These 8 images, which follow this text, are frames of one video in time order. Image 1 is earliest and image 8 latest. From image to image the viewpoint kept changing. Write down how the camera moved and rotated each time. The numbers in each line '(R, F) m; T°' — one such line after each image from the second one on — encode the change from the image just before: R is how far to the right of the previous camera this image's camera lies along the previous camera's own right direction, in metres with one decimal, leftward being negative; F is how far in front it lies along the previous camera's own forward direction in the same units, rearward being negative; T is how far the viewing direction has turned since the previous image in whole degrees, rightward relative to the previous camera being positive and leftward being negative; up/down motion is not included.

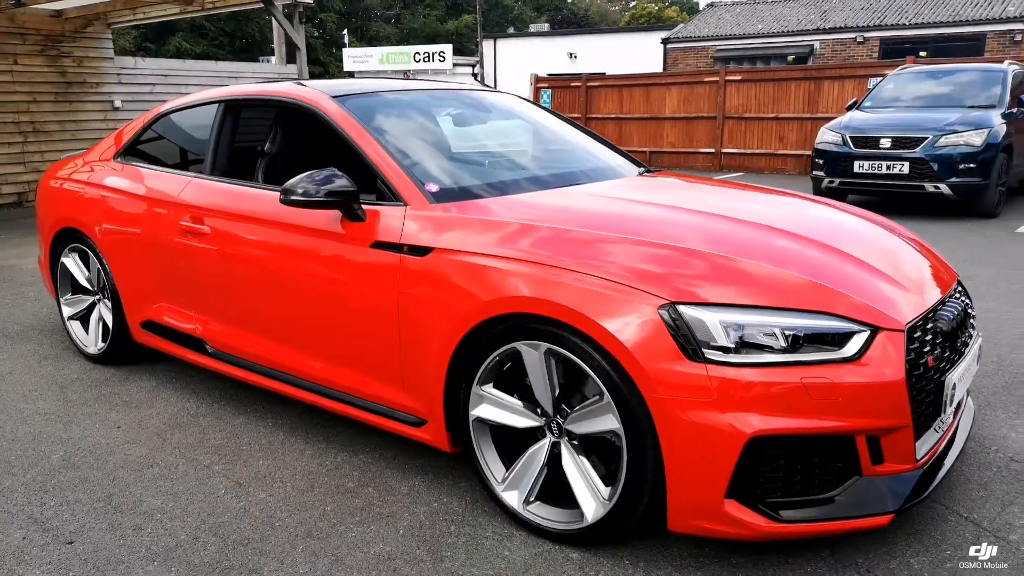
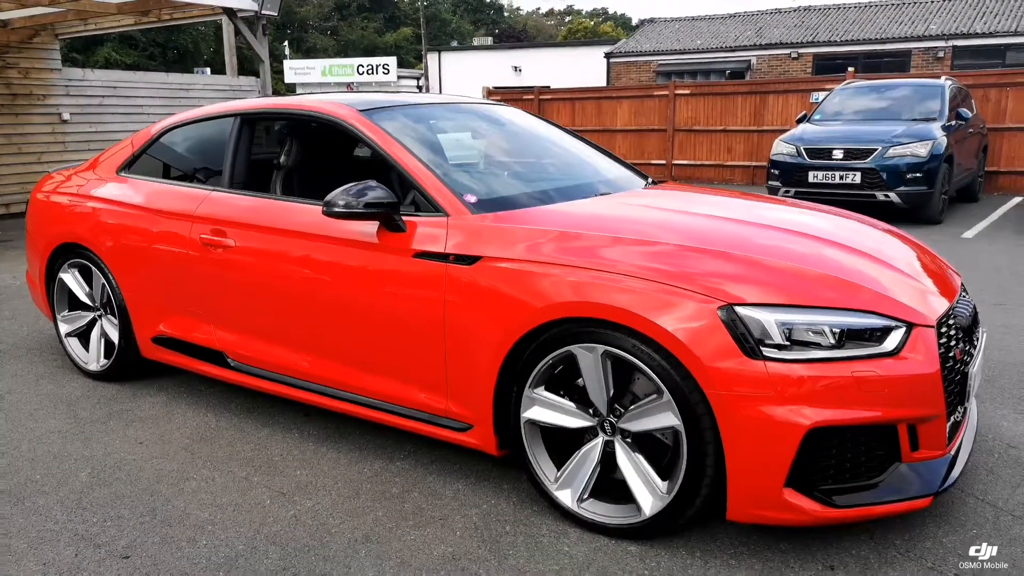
(-0.4, -0.1) m; +4°
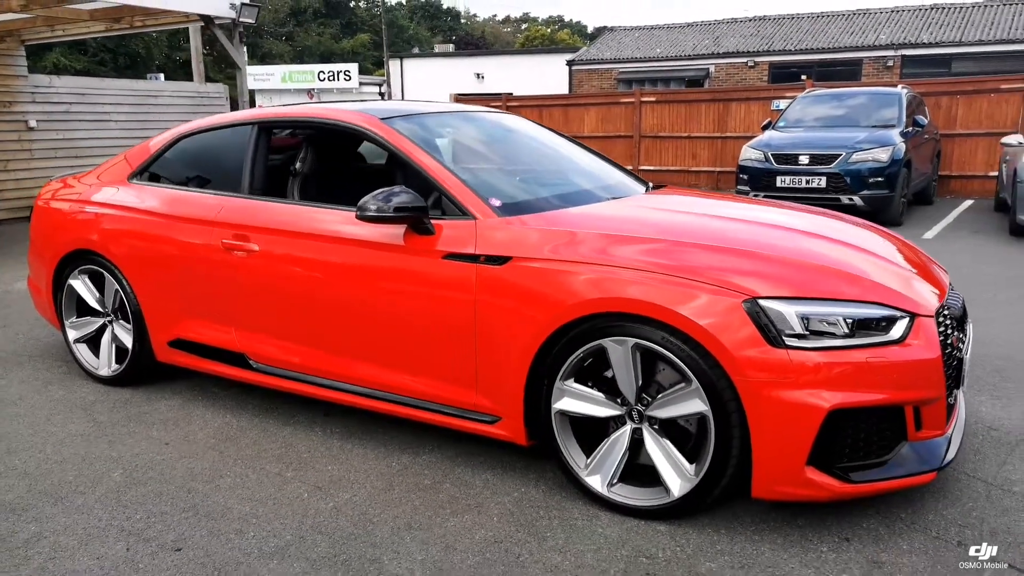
(-0.3, -0.1) m; +3°
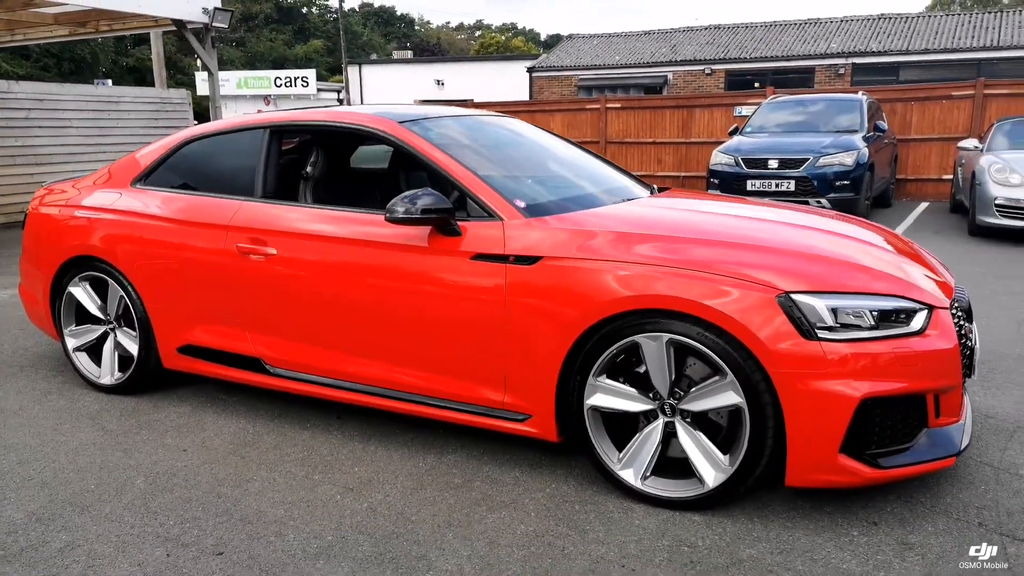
(-0.3, 0.0) m; +3°
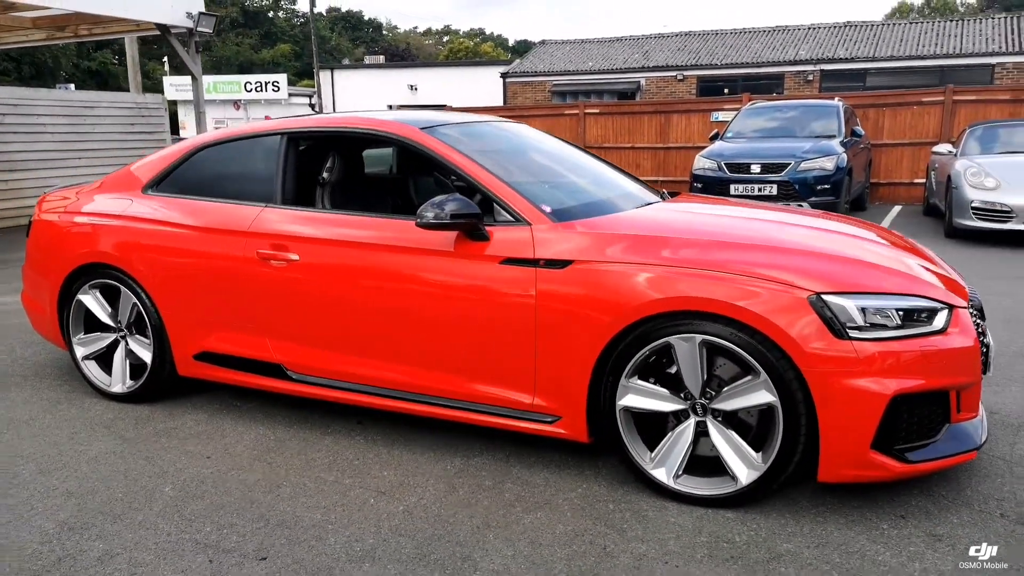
(-0.2, 0.0) m; +2°
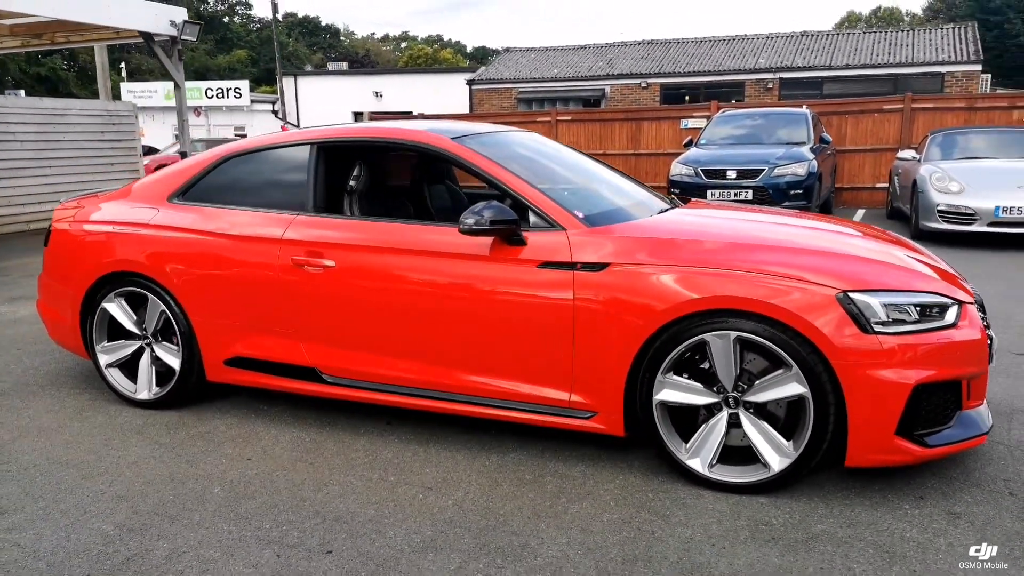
(-0.3, -0.1) m; +3°
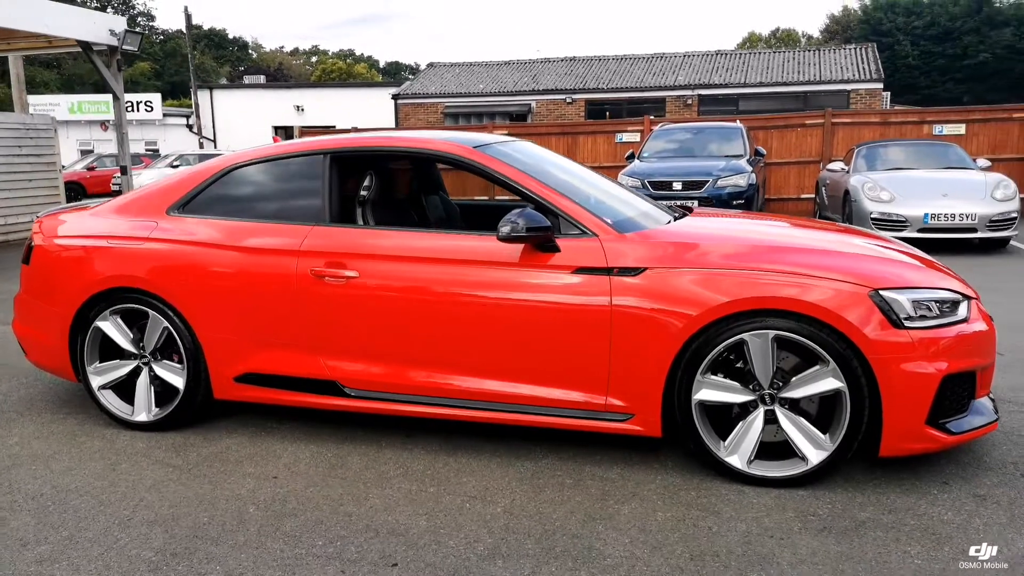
(-0.5, 0.0) m; +6°
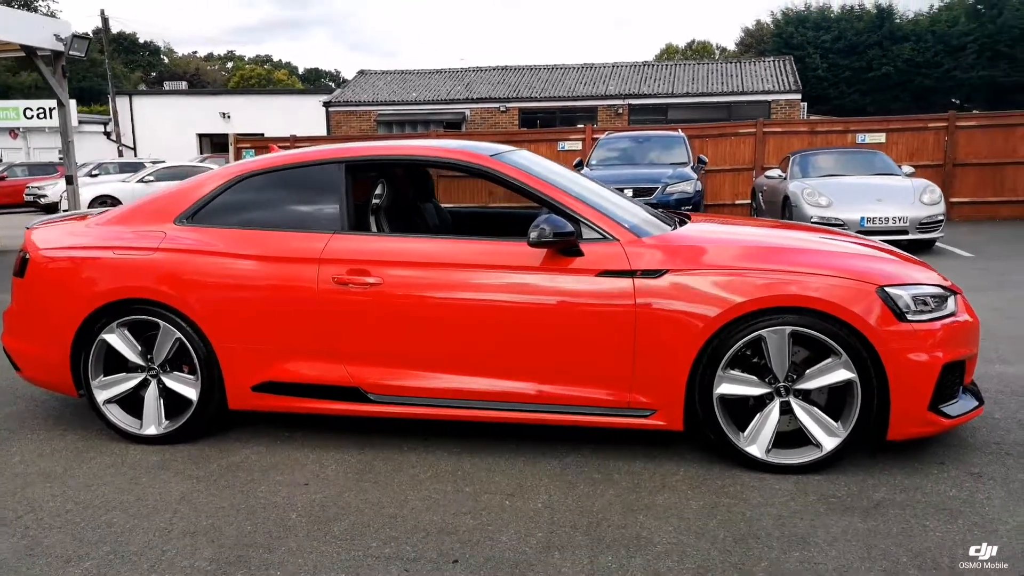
(-0.4, -0.1) m; +6°
